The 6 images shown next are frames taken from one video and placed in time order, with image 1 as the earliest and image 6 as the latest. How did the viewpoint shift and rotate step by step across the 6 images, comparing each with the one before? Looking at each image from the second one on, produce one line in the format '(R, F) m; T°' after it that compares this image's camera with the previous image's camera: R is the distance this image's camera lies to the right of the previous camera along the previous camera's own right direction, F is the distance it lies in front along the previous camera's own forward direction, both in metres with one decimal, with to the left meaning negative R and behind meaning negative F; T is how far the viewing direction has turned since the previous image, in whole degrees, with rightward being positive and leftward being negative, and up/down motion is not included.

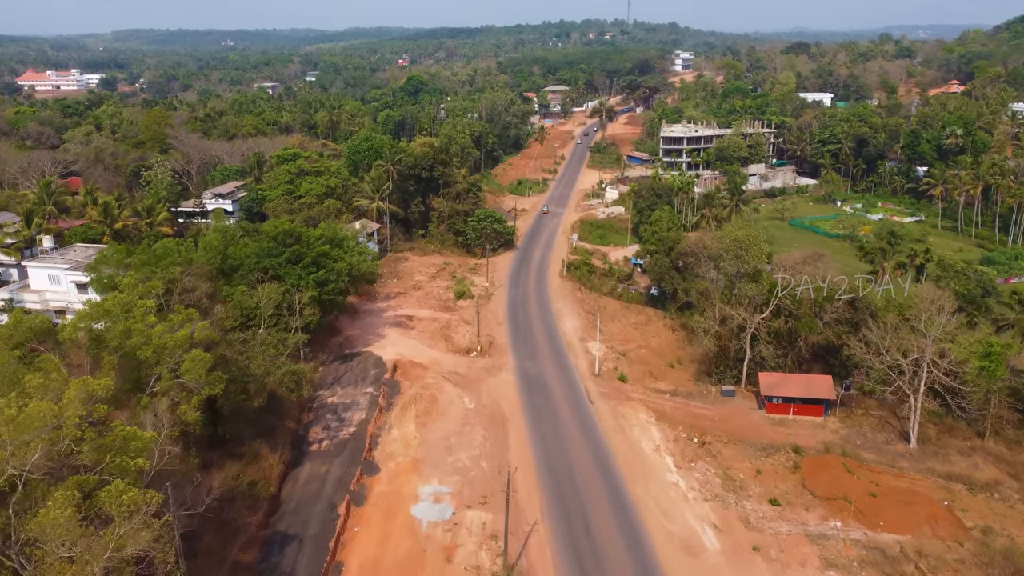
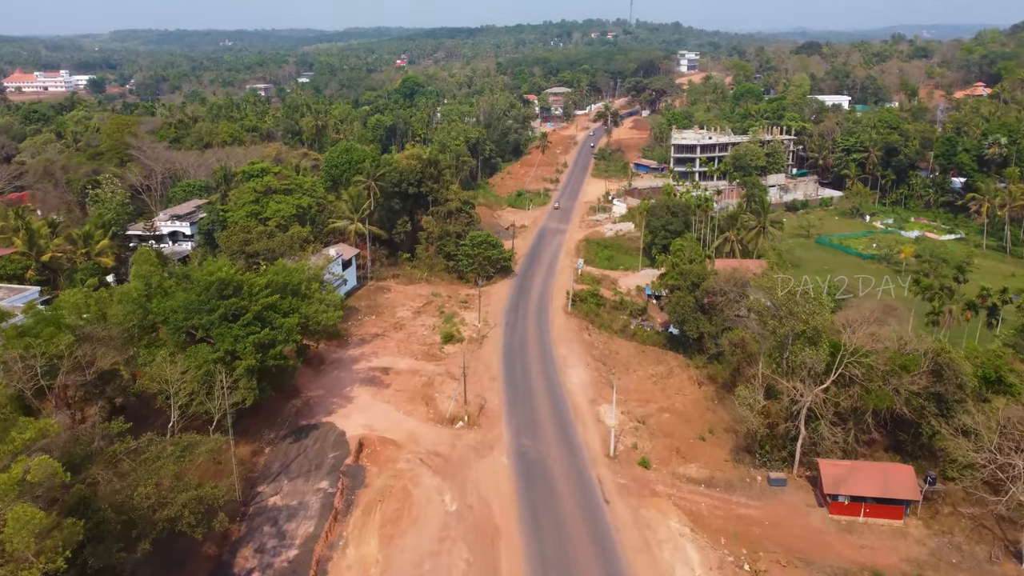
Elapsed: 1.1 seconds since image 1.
(+0.2, +6.8) m; 0°
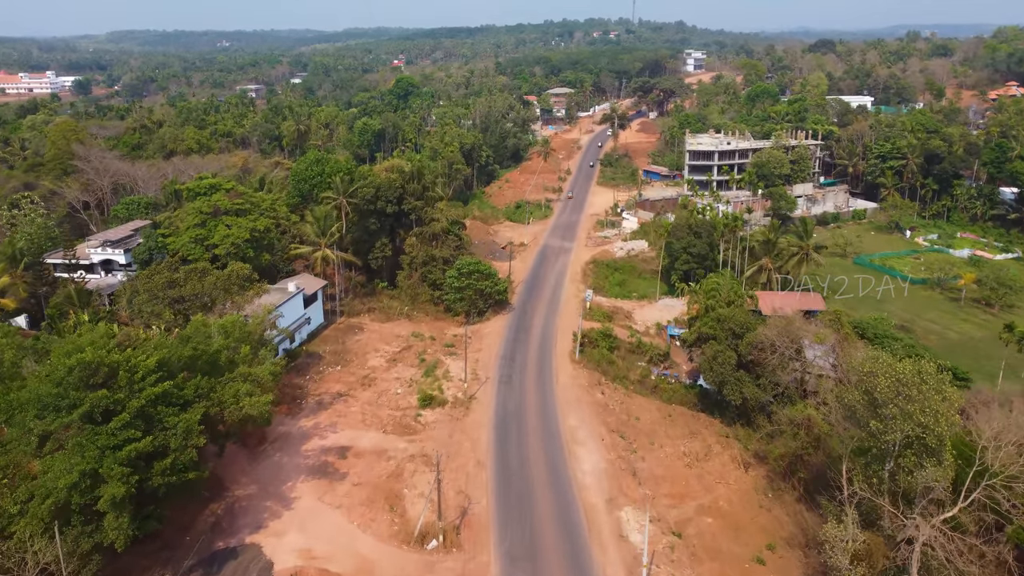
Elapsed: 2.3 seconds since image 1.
(+0.3, +7.8) m; 0°
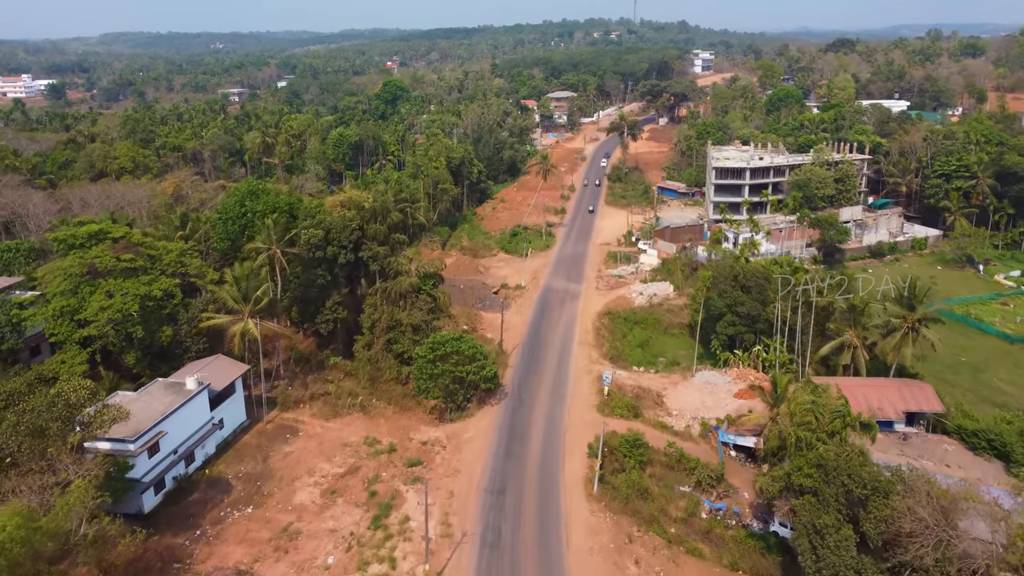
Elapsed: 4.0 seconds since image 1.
(+0.3, +11.2) m; 0°
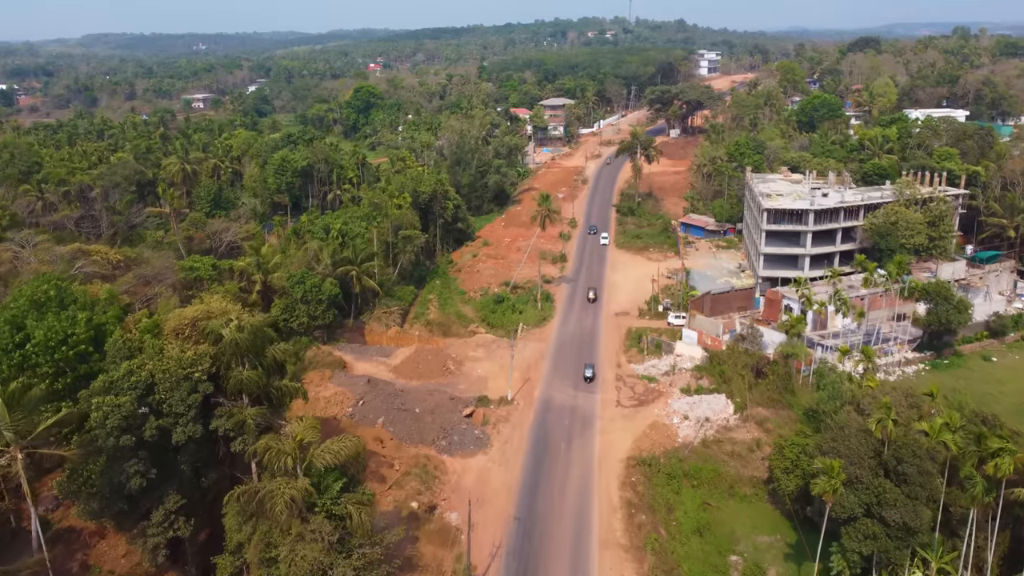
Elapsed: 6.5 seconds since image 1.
(+0.5, +15.9) m; 0°
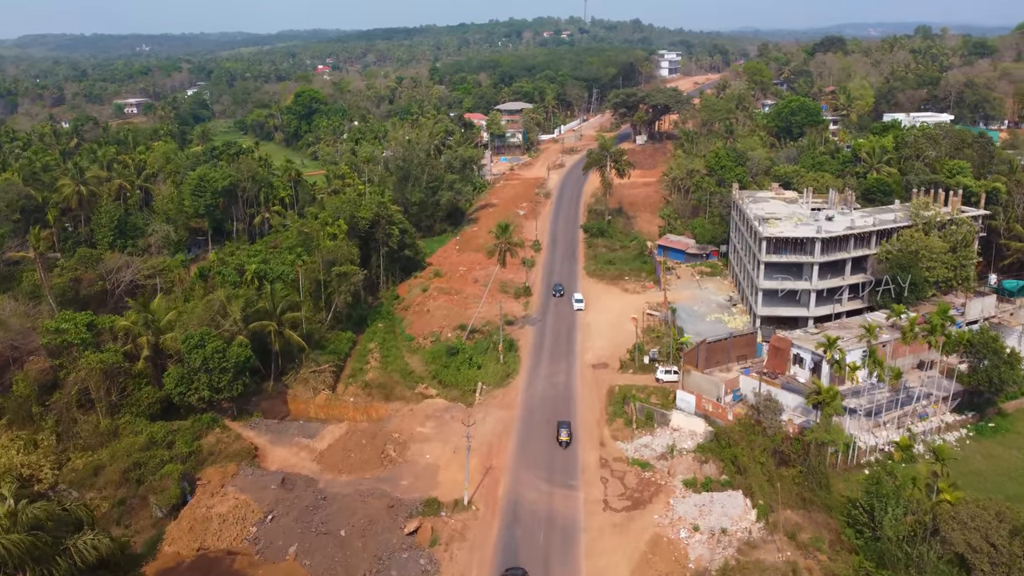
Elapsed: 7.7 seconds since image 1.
(+0.1, +7.7) m; +3°
